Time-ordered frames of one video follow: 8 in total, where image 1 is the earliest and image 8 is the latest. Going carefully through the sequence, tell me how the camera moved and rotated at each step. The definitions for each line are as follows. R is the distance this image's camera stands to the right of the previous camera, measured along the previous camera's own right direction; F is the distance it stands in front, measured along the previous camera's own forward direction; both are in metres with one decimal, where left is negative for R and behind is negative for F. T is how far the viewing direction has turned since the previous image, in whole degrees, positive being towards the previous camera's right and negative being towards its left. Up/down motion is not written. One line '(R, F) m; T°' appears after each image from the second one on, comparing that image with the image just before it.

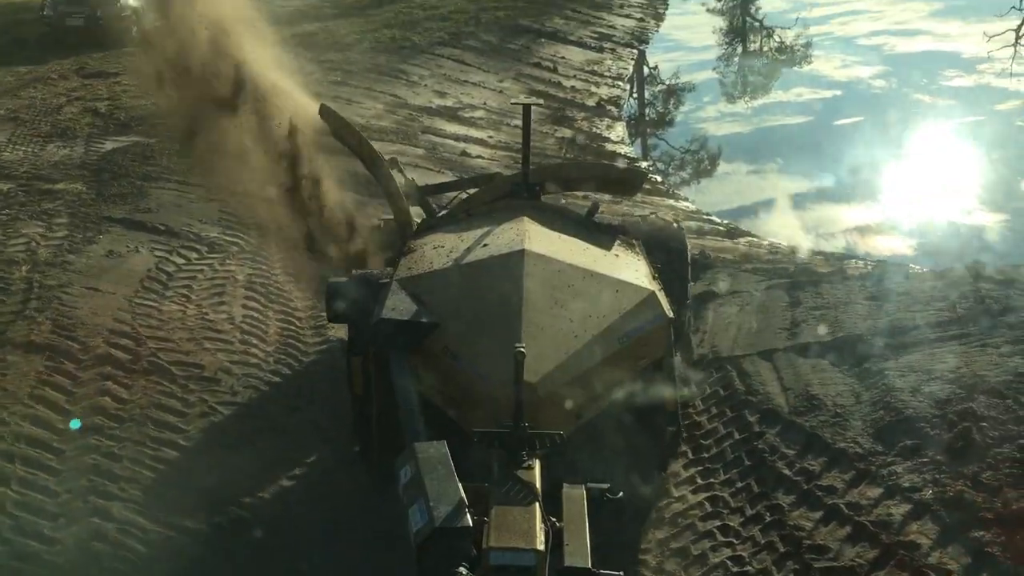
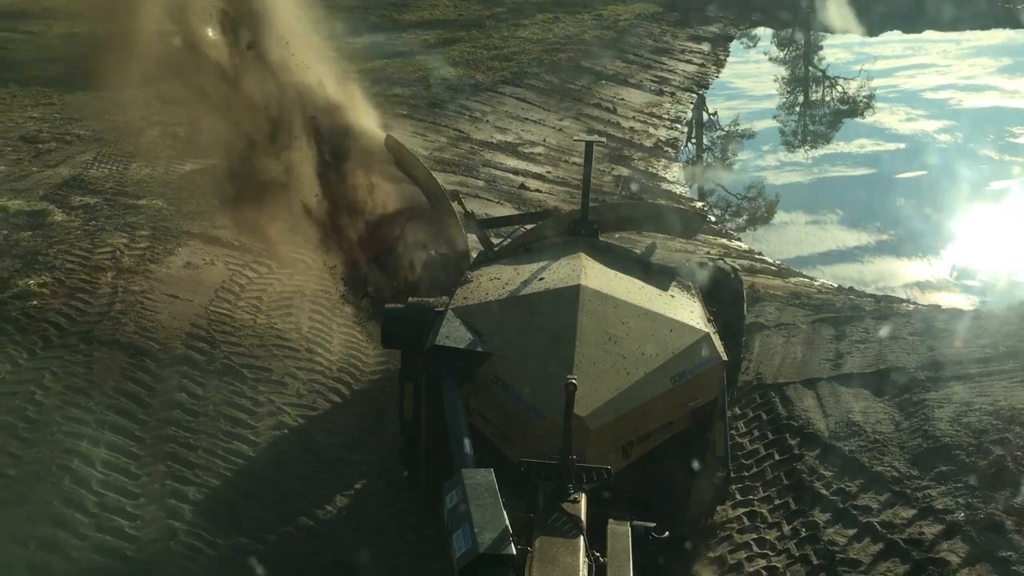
(0.0, -0.3) m; -3°
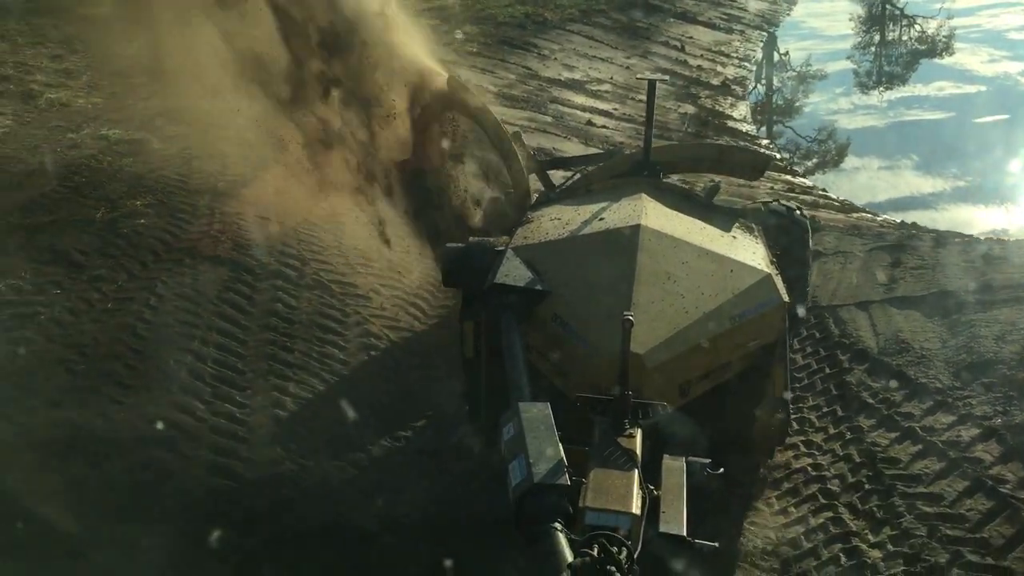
(0.0, -0.5) m; -4°
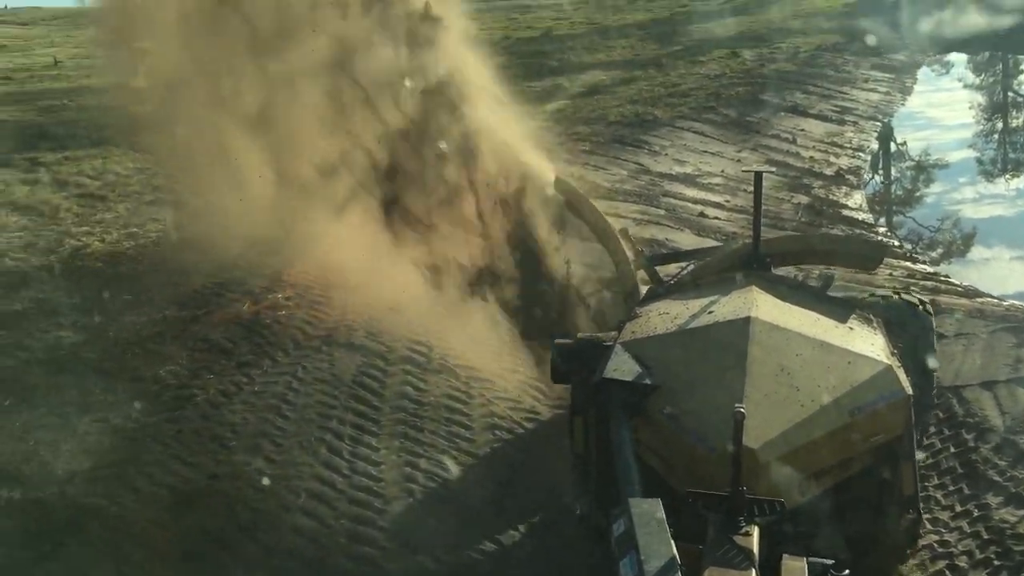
(0.0, -0.3) m; -7°
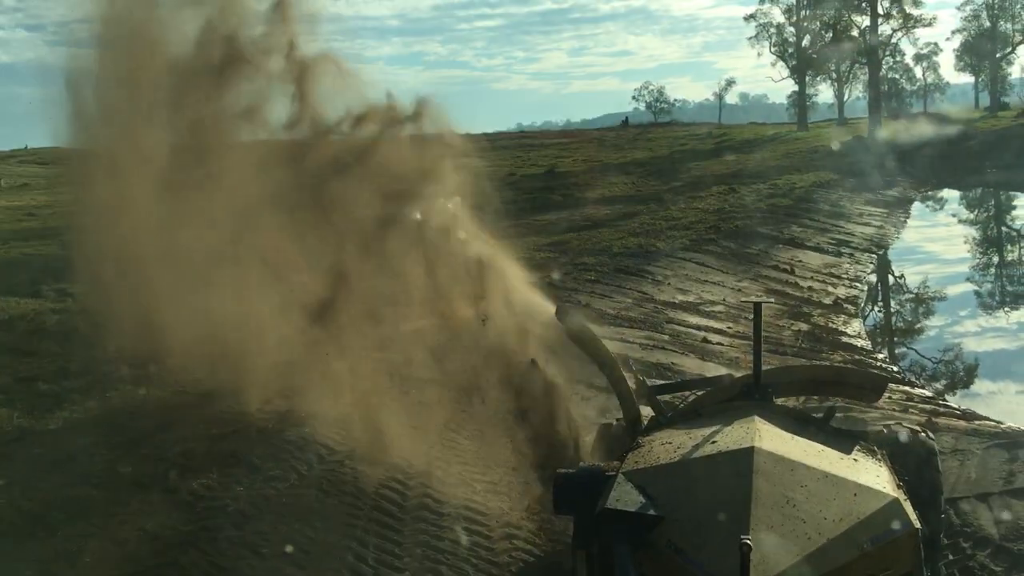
(-0.1, -0.5) m; 0°
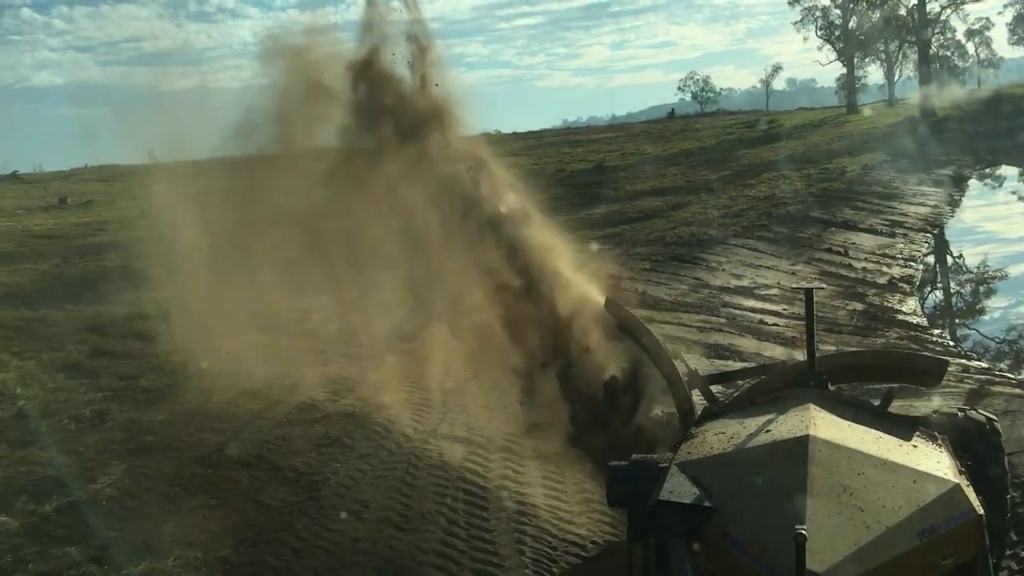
(-0.1, -0.7) m; -3°
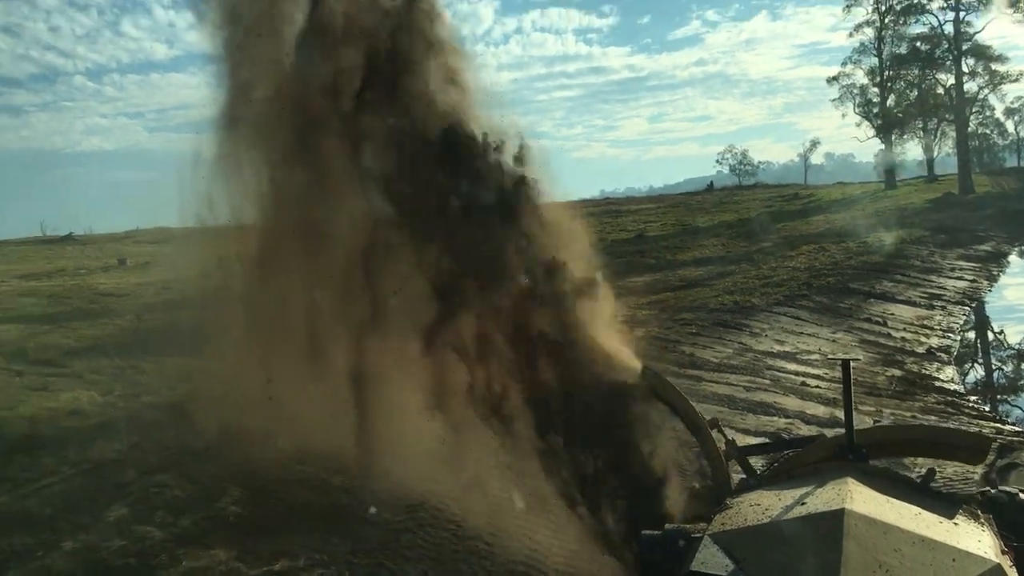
(-0.4, -1.2) m; -2°
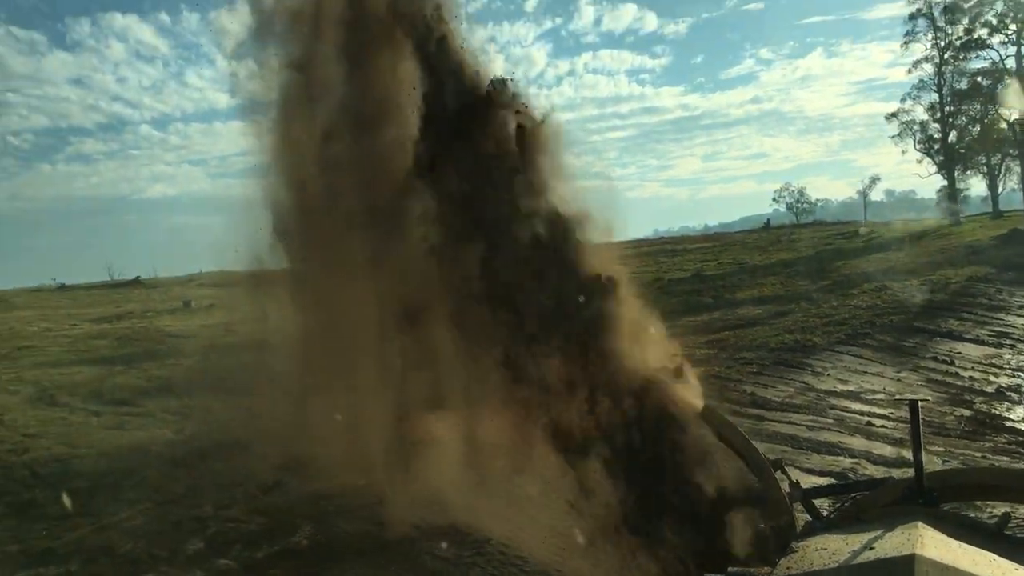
(-0.1, -0.2) m; -3°
